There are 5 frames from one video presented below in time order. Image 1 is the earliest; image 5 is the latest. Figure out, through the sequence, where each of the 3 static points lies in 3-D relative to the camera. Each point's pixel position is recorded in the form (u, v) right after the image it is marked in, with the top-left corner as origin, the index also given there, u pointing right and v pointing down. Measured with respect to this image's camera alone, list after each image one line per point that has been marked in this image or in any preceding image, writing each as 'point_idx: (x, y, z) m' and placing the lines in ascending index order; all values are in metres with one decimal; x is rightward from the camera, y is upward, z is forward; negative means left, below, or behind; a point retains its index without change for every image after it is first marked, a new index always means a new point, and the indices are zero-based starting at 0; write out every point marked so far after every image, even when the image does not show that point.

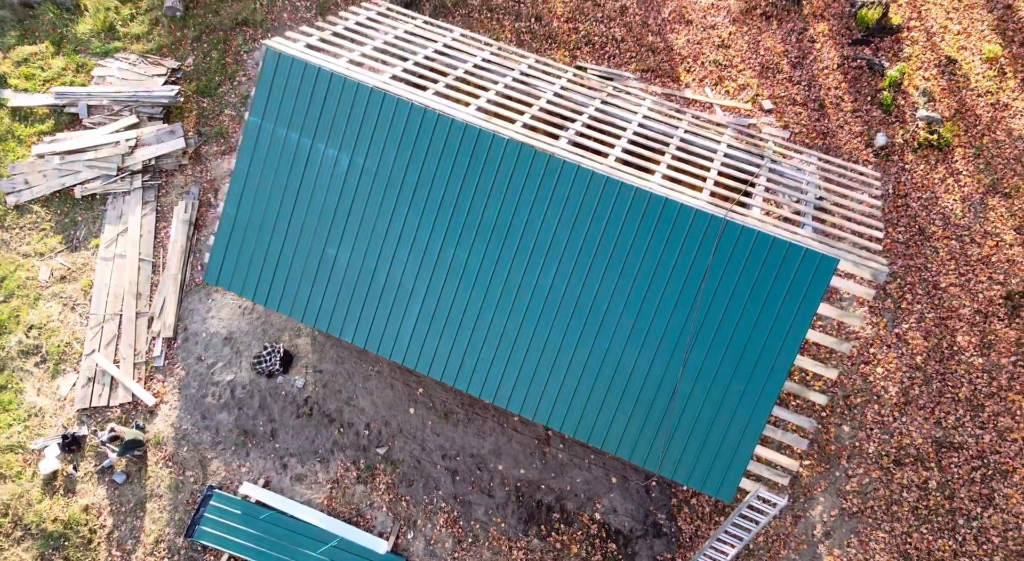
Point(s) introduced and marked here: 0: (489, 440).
0: (-0.4, -3.1, +16.0) m
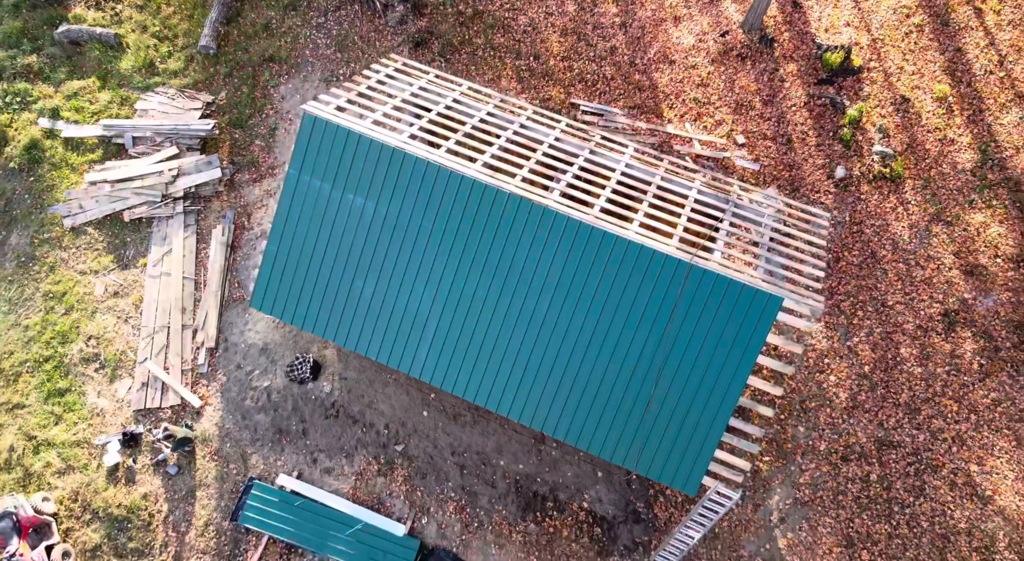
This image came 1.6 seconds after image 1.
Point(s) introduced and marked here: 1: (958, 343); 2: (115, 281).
0: (-0.4, -3.5, +18.4) m
1: (+9.6, -1.4, +18.1) m
2: (-9.4, 0.0, +20.0) m
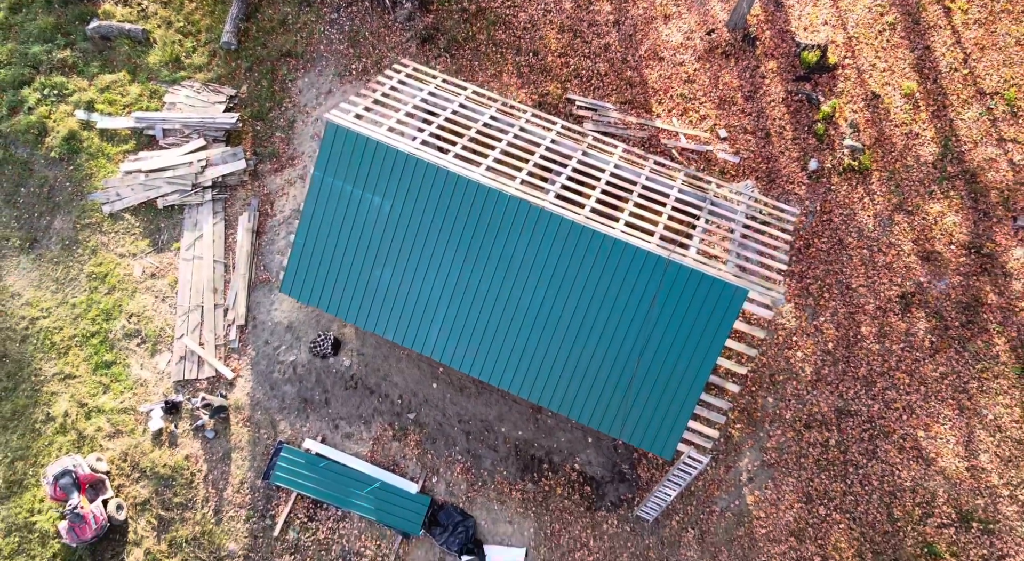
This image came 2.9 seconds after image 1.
0: (-0.4, -3.1, +20.6) m
1: (+9.6, -1.0, +20.2) m
2: (-9.4, +0.4, +22.0) m
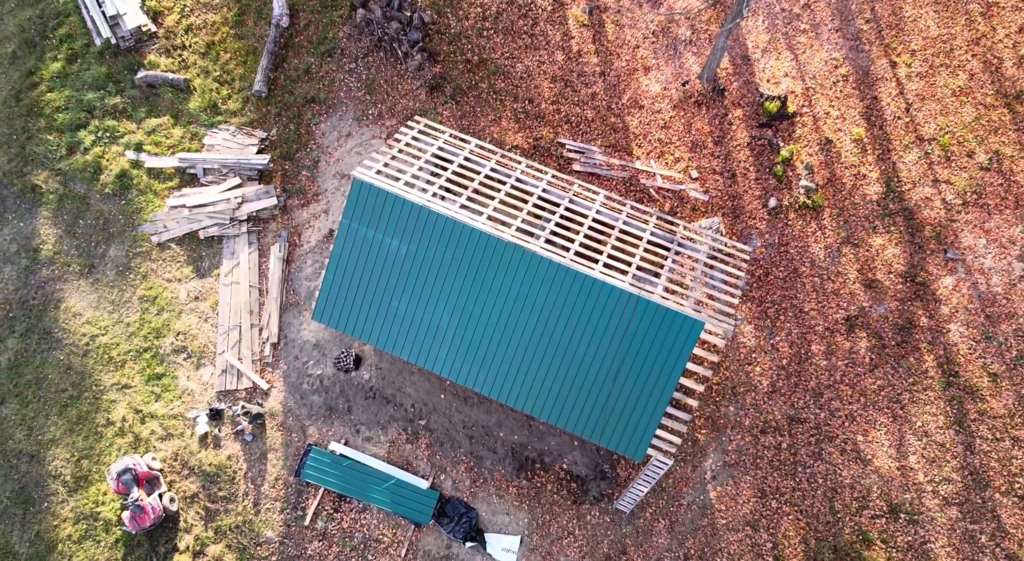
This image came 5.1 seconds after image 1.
0: (-0.5, -3.8, +23.8) m
1: (+9.6, -1.7, +23.3) m
2: (-9.5, -0.2, +25.2) m
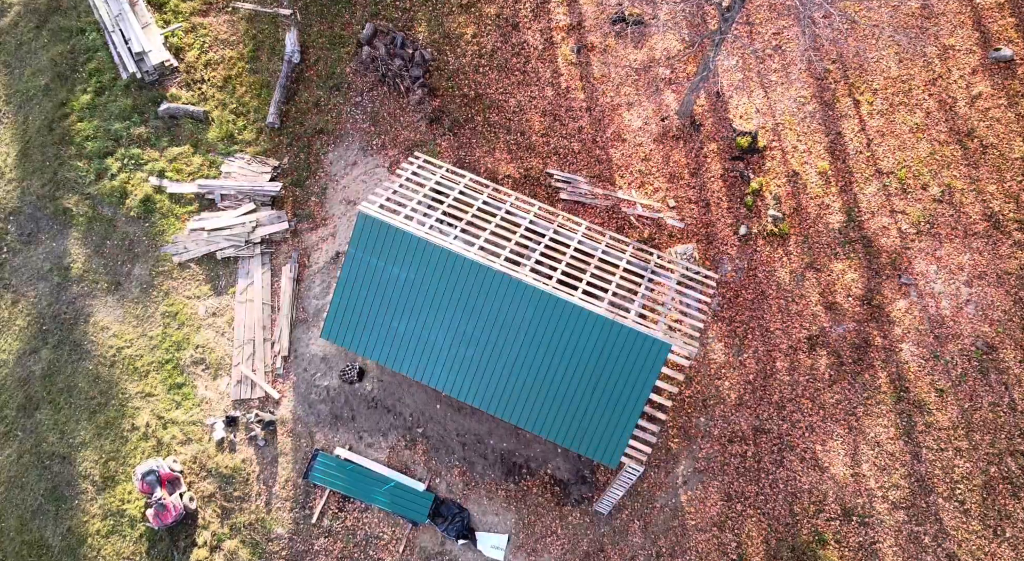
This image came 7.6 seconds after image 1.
0: (-0.8, -4.4, +26.0) m
1: (+9.2, -2.4, +25.4) m
2: (-9.8, -0.8, +27.5) m
